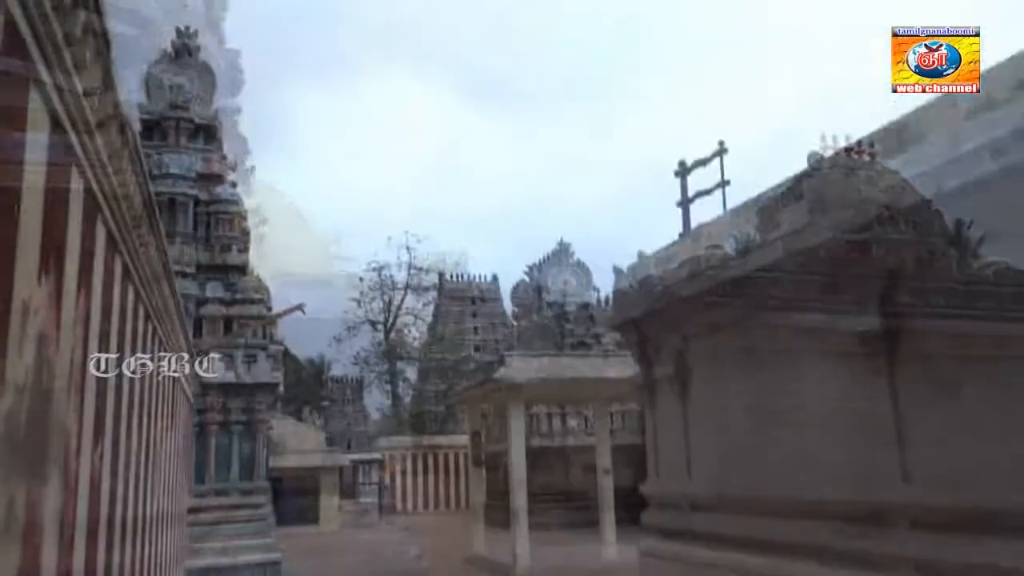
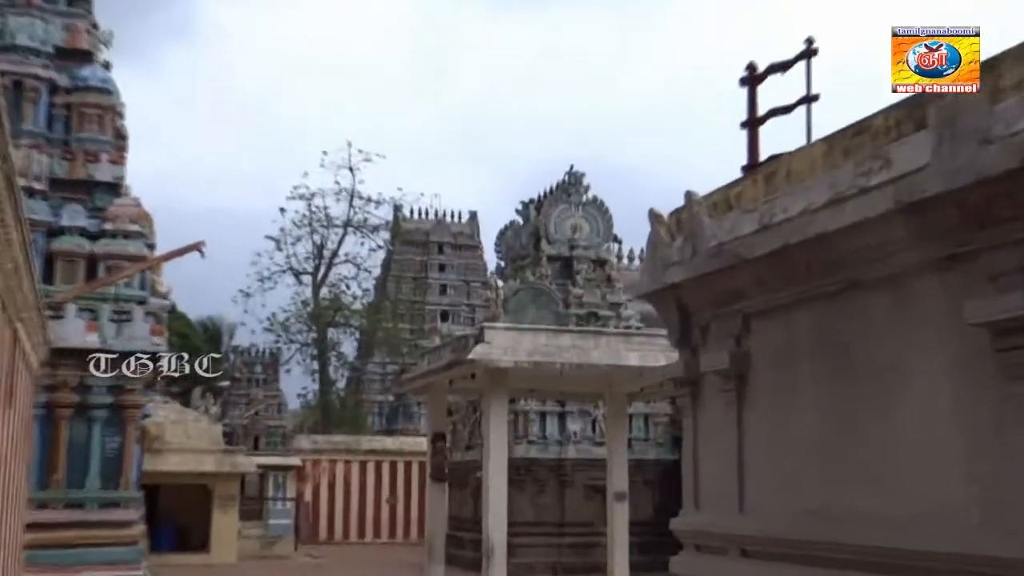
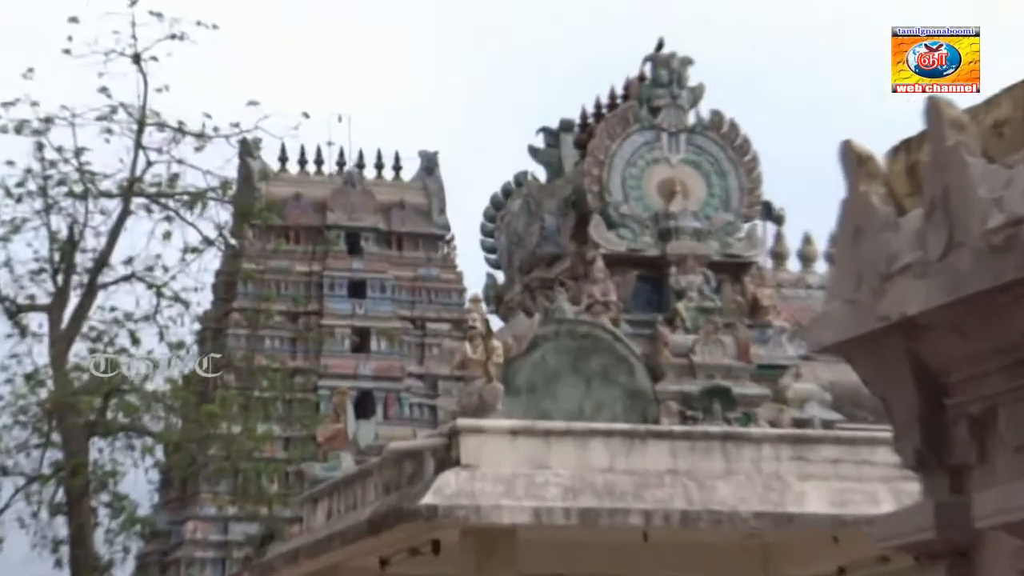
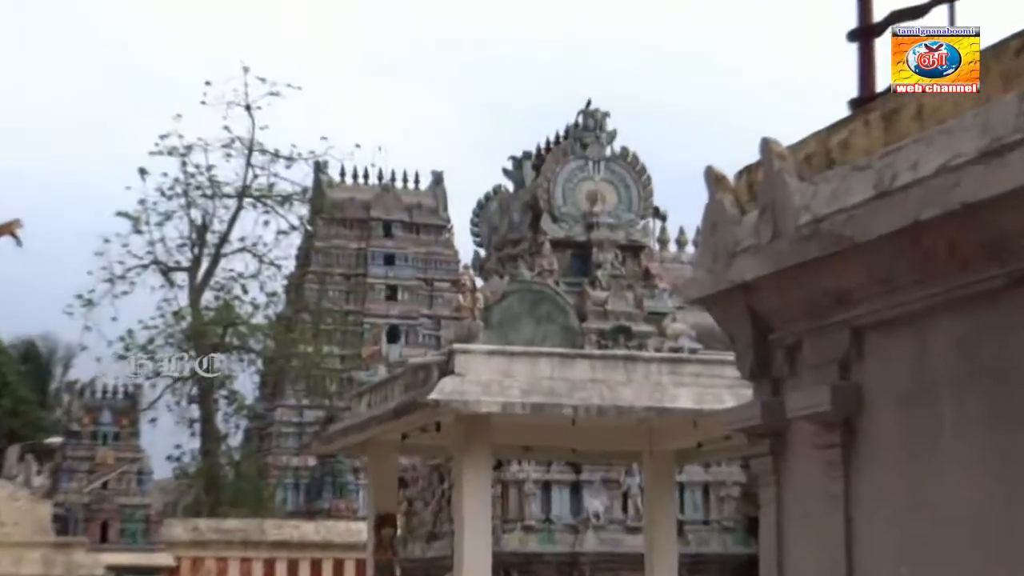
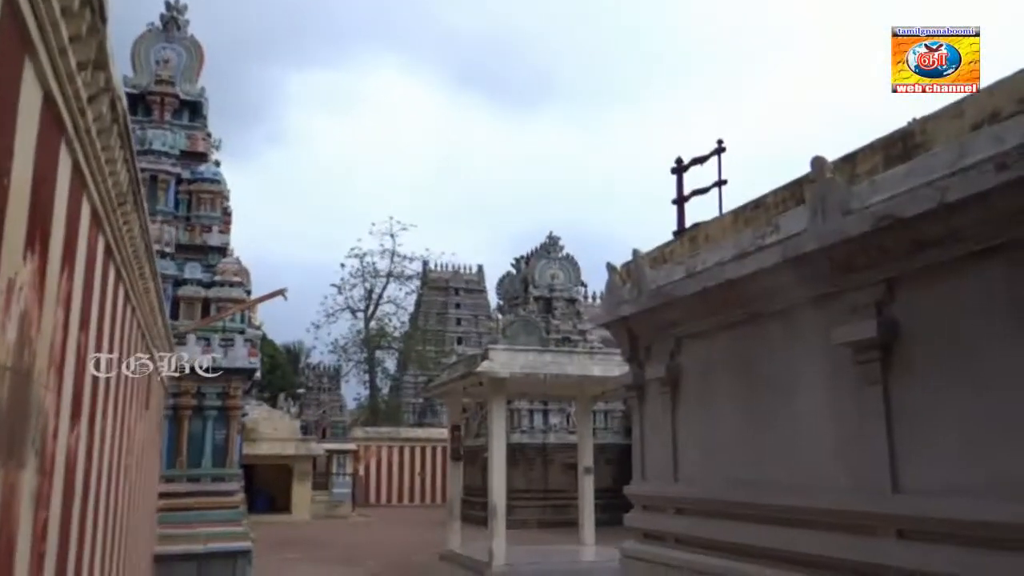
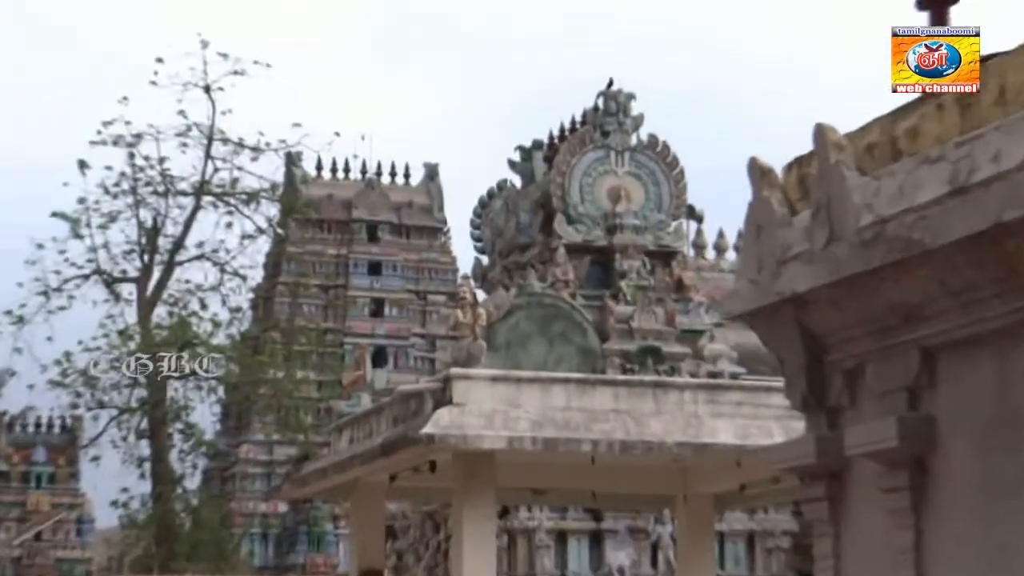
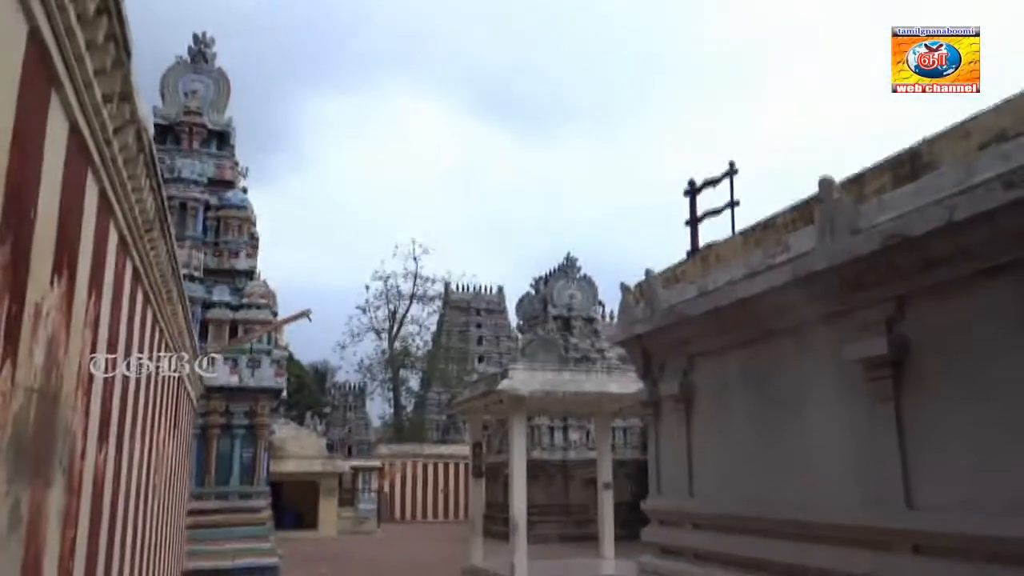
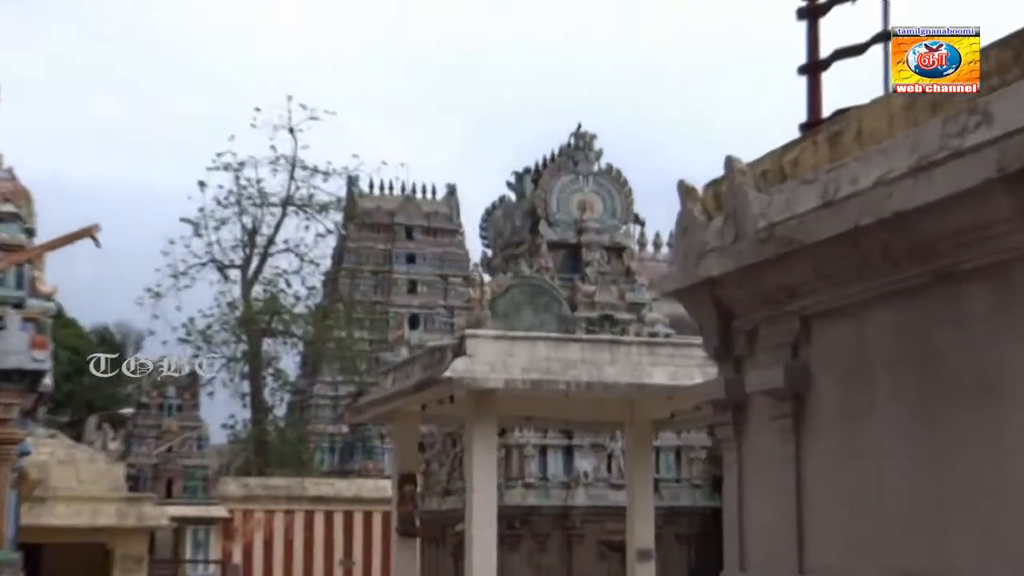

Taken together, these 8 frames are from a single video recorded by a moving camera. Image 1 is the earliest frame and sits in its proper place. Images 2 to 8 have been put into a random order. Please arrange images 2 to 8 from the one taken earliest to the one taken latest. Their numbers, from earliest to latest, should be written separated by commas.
7, 5, 2, 8, 4, 6, 3
